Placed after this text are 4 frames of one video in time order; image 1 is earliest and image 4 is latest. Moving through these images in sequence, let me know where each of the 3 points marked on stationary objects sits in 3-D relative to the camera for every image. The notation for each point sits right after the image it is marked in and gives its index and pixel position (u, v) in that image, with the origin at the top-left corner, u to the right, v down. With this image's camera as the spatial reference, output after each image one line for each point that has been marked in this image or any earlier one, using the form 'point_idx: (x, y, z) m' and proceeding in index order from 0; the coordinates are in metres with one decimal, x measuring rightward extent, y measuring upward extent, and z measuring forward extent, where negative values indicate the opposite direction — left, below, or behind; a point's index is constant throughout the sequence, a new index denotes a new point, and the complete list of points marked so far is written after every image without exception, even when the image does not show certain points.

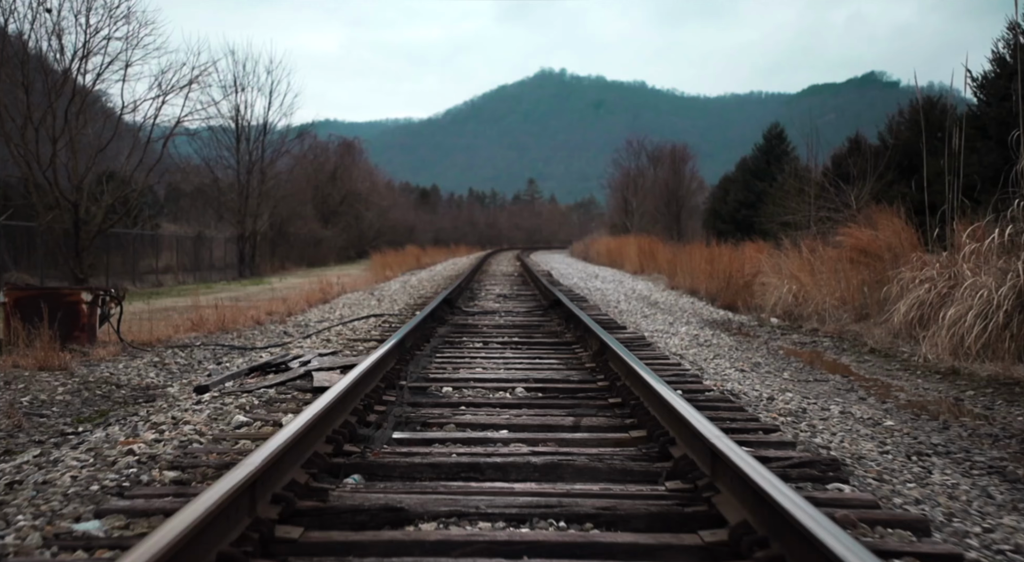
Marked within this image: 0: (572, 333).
0: (+0.5, -0.5, +6.6) m
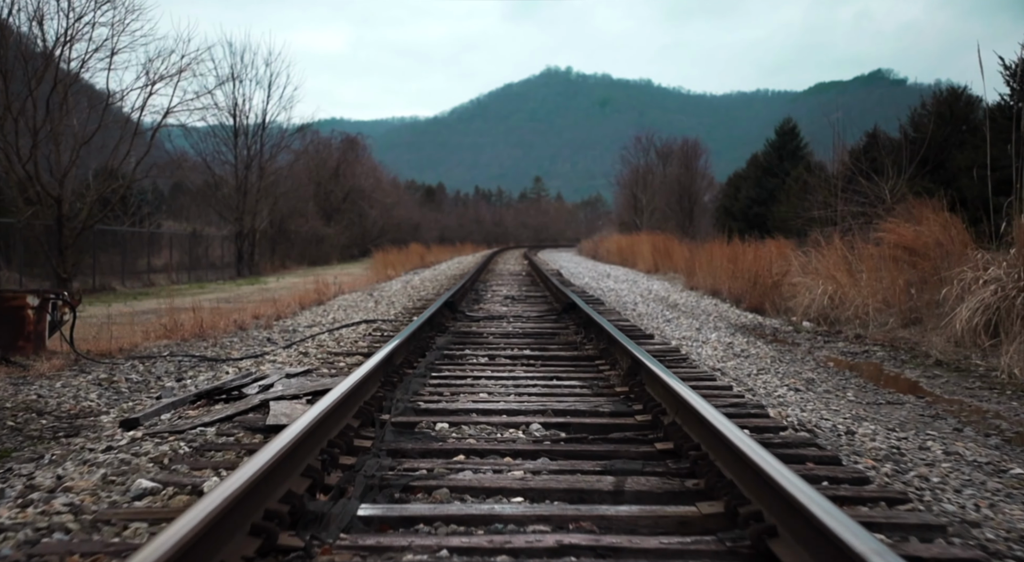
0: (+0.6, -0.5, +5.6) m
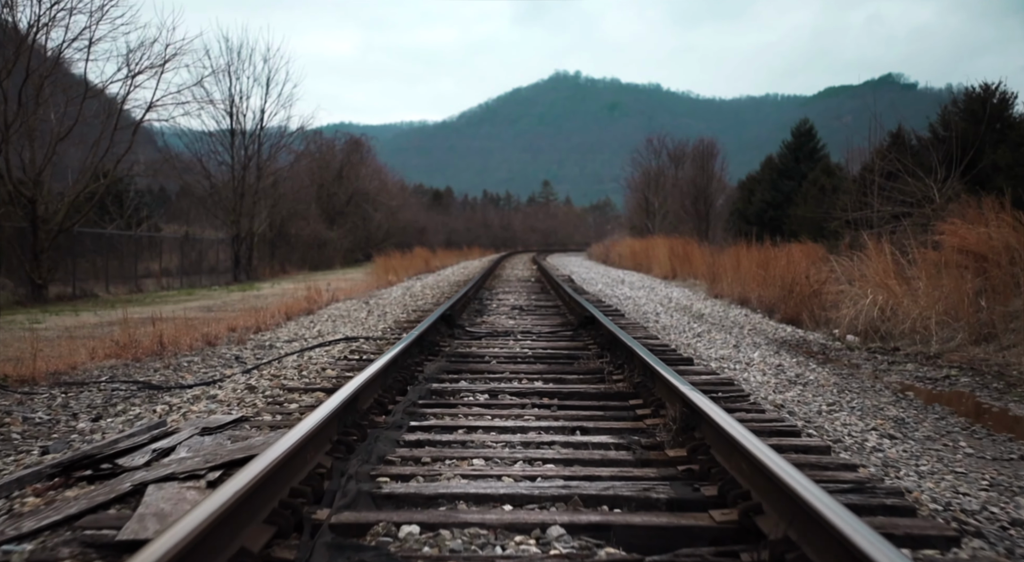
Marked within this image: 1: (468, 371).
0: (+0.7, -0.6, +4.4) m
1: (-0.3, -0.6, +4.7) m
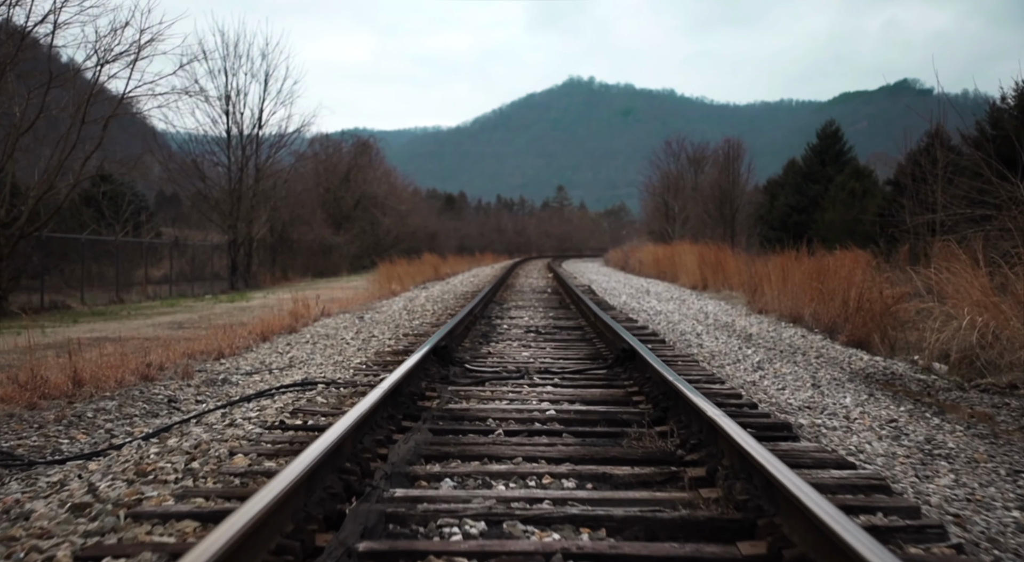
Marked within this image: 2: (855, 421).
0: (+0.7, -0.7, +2.7) m
1: (-0.2, -0.7, +3.0) m
2: (+2.1, -0.9, +4.6) m
